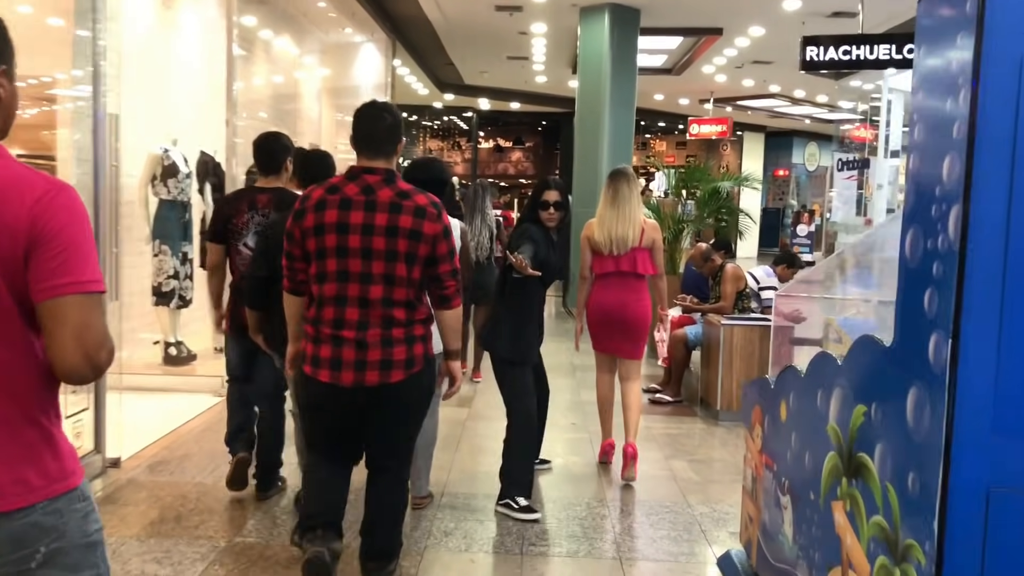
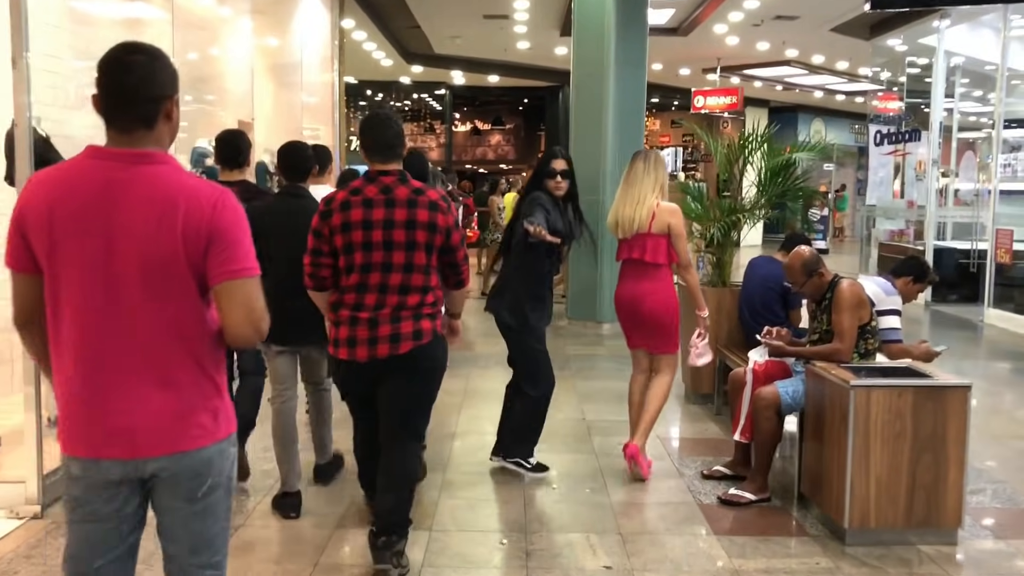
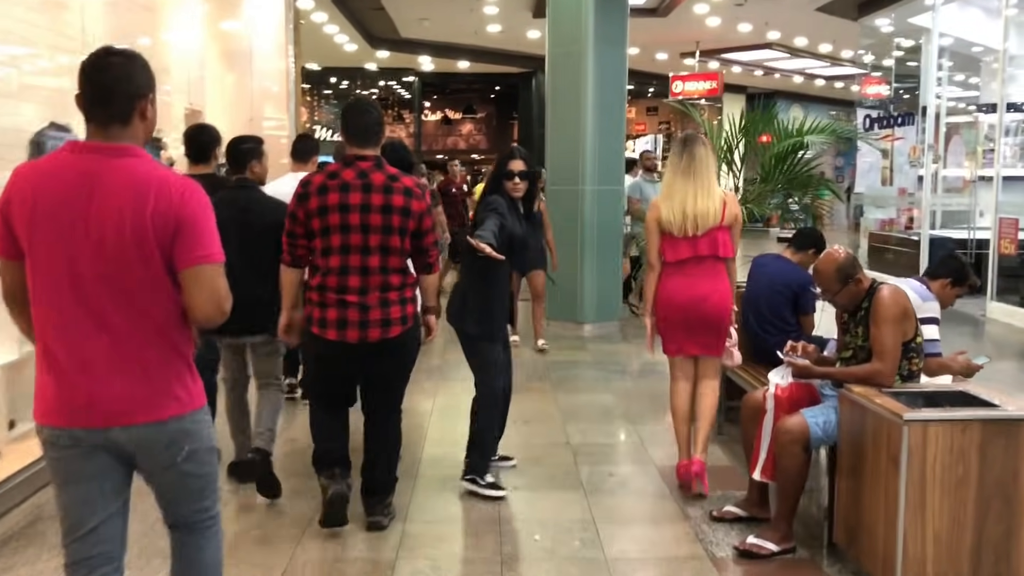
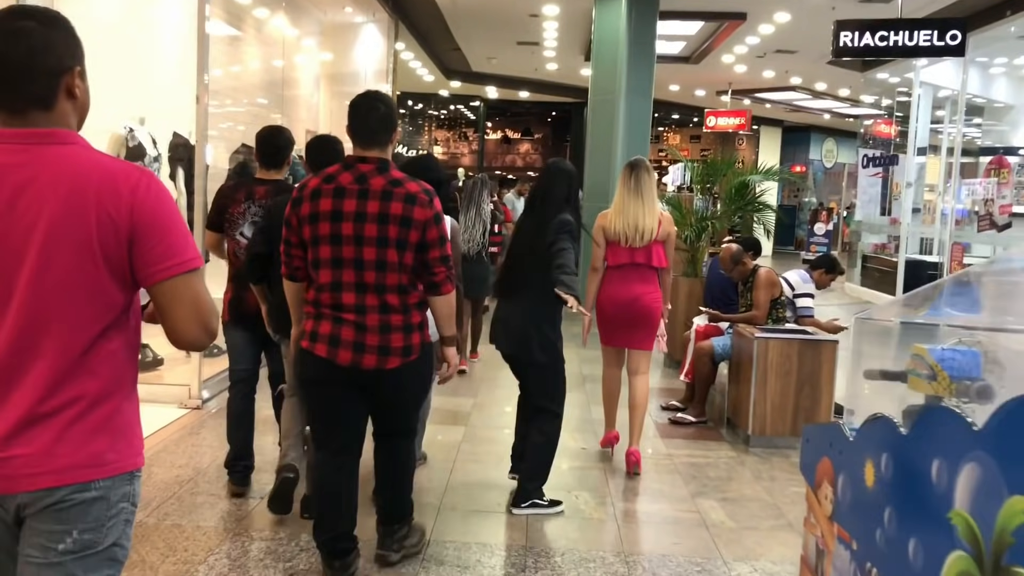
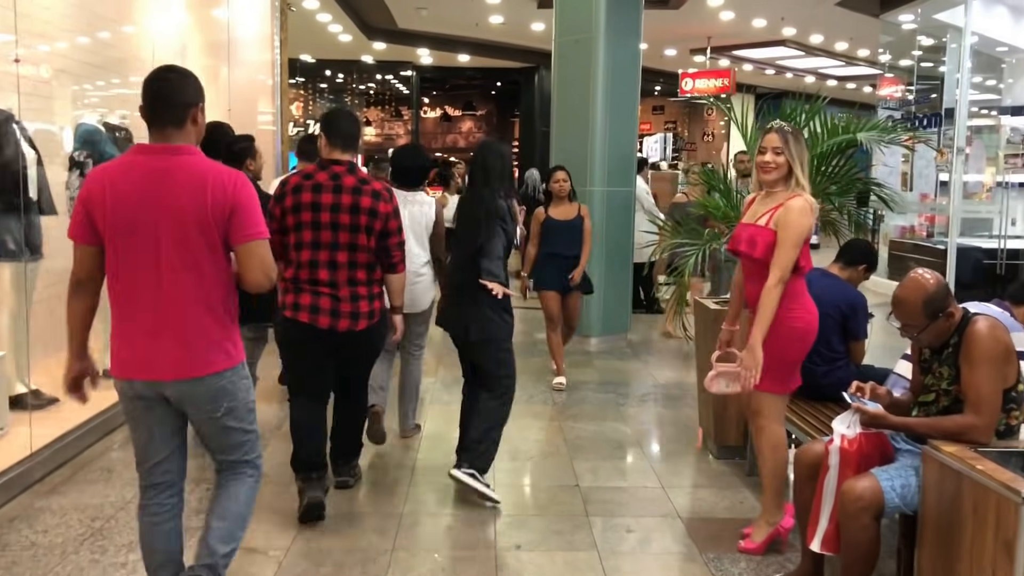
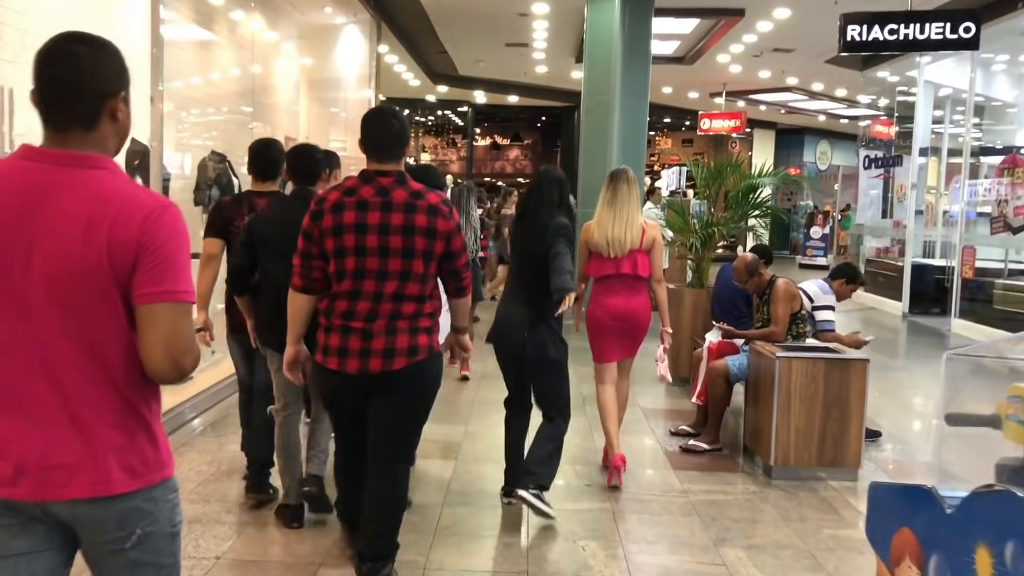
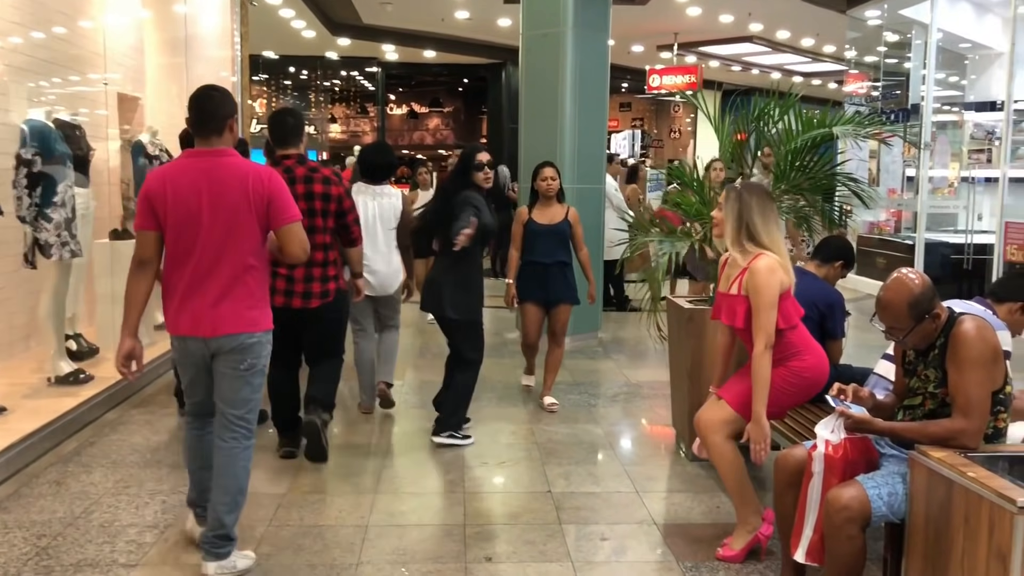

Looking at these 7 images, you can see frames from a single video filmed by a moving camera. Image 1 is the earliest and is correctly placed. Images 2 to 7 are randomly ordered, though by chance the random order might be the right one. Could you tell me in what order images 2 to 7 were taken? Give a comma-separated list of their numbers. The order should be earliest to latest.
4, 6, 2, 3, 5, 7
